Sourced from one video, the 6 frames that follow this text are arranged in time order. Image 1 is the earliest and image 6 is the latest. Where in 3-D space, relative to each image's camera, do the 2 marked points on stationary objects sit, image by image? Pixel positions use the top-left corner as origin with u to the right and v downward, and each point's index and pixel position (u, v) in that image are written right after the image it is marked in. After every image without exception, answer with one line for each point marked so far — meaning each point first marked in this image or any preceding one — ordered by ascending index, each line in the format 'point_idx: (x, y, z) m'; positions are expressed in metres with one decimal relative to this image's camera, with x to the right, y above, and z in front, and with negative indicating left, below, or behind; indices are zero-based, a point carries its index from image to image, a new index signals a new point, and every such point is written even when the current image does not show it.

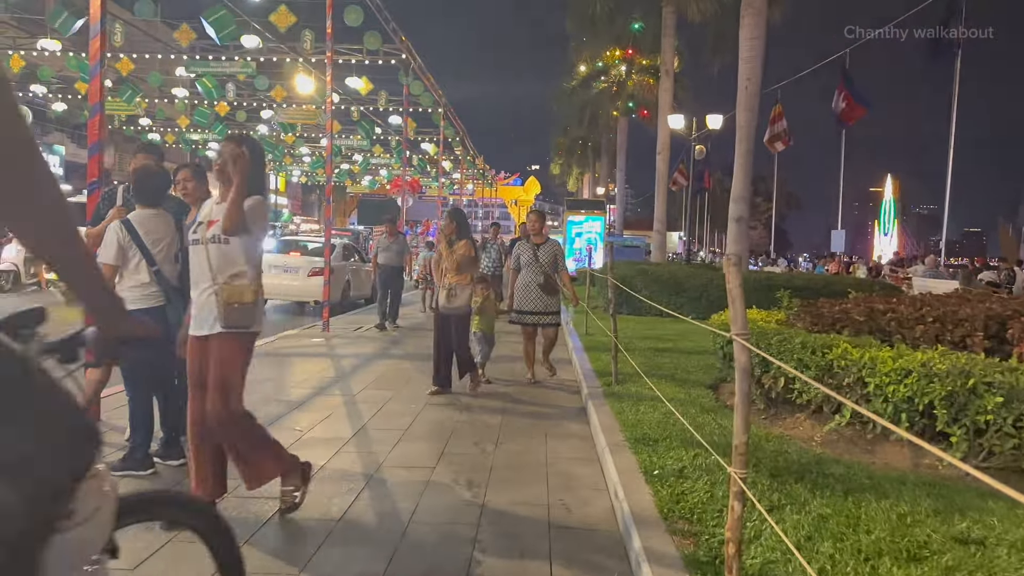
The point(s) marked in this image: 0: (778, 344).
0: (+3.0, -0.6, +9.3) m
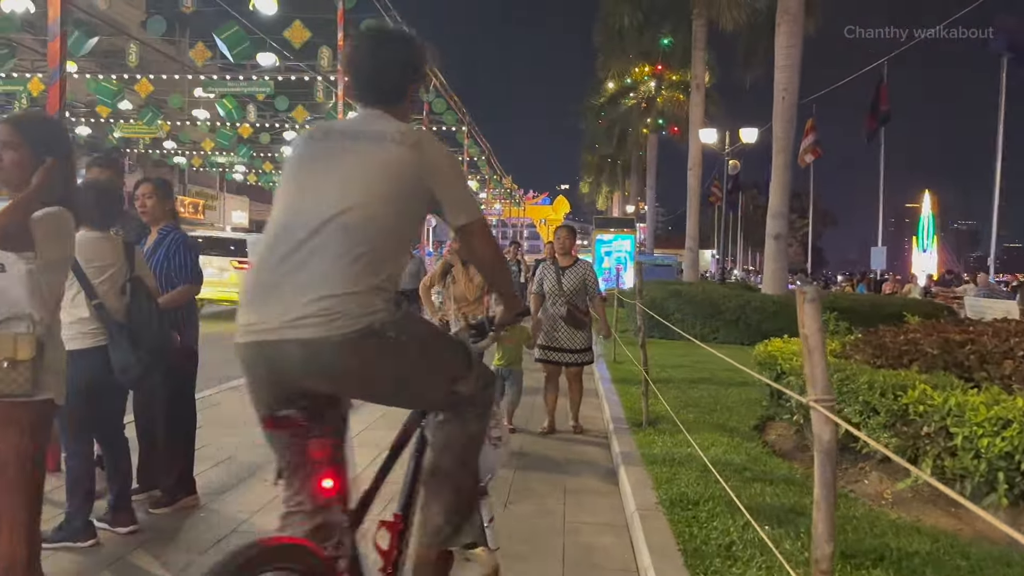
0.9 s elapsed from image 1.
0: (+3.2, -0.9, +7.9) m
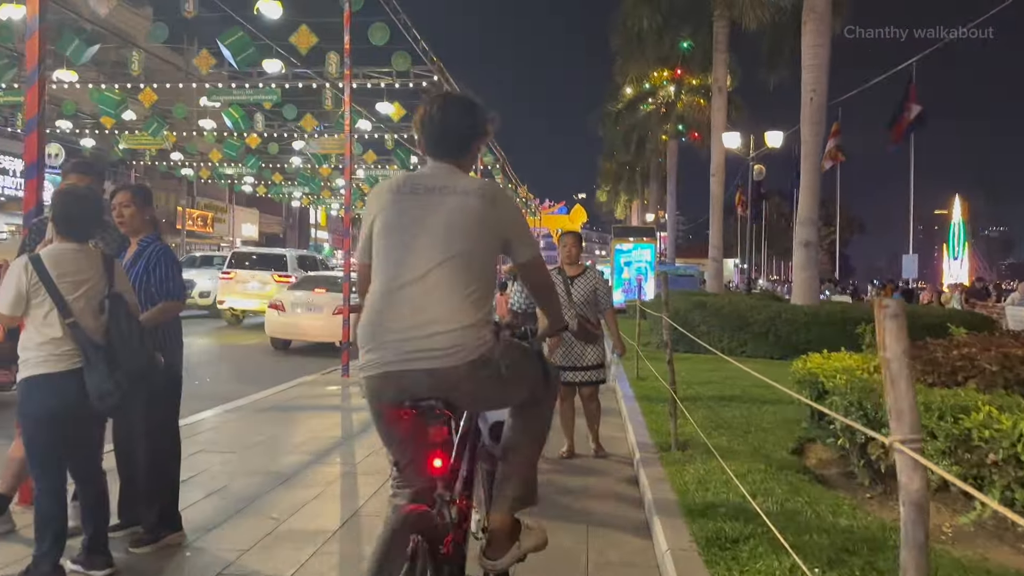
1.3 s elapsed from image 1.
0: (+3.2, -1.0, +6.7) m
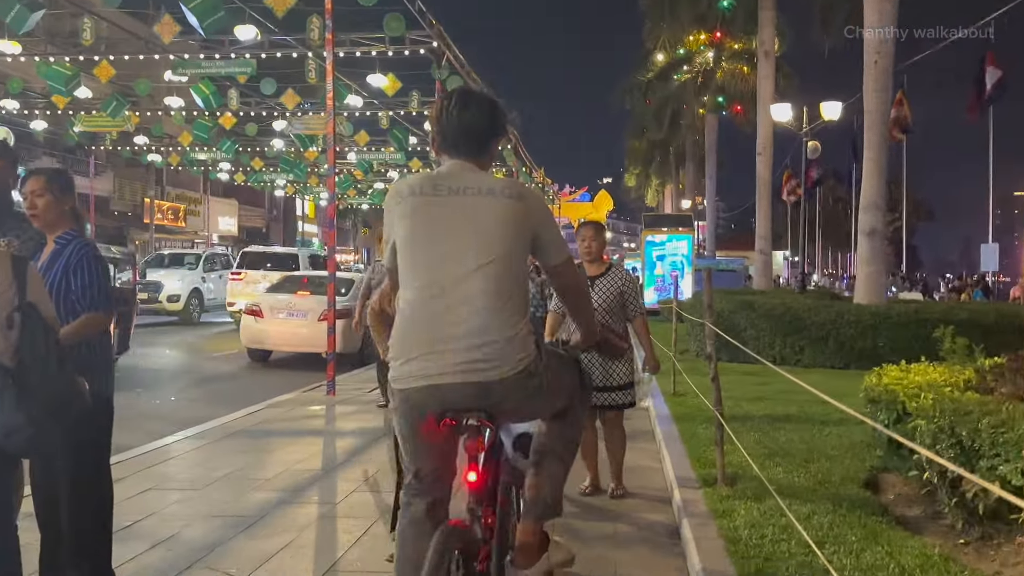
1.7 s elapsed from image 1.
0: (+2.9, -1.3, +2.6) m
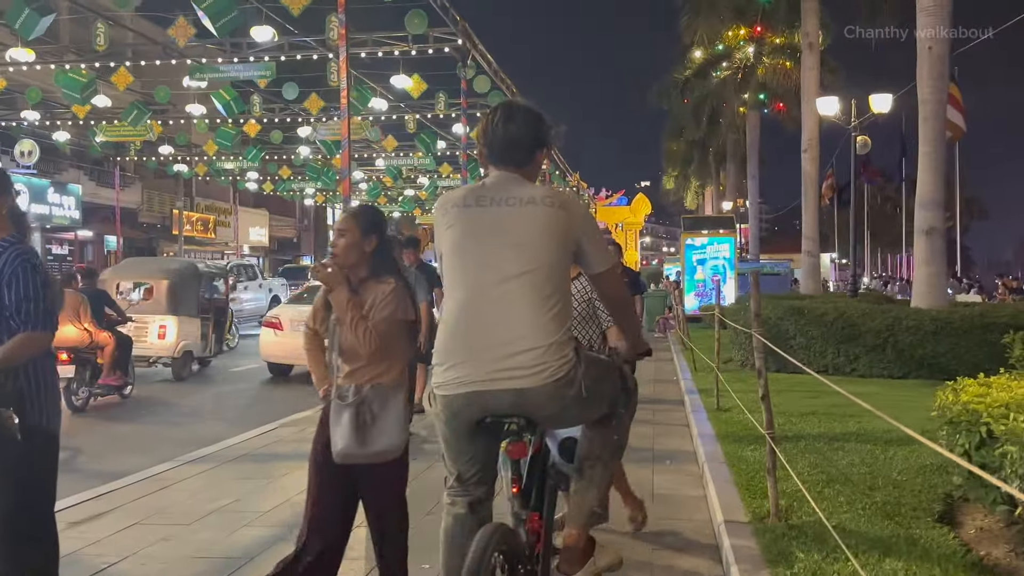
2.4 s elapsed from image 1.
0: (+2.8, -1.3, +1.4) m
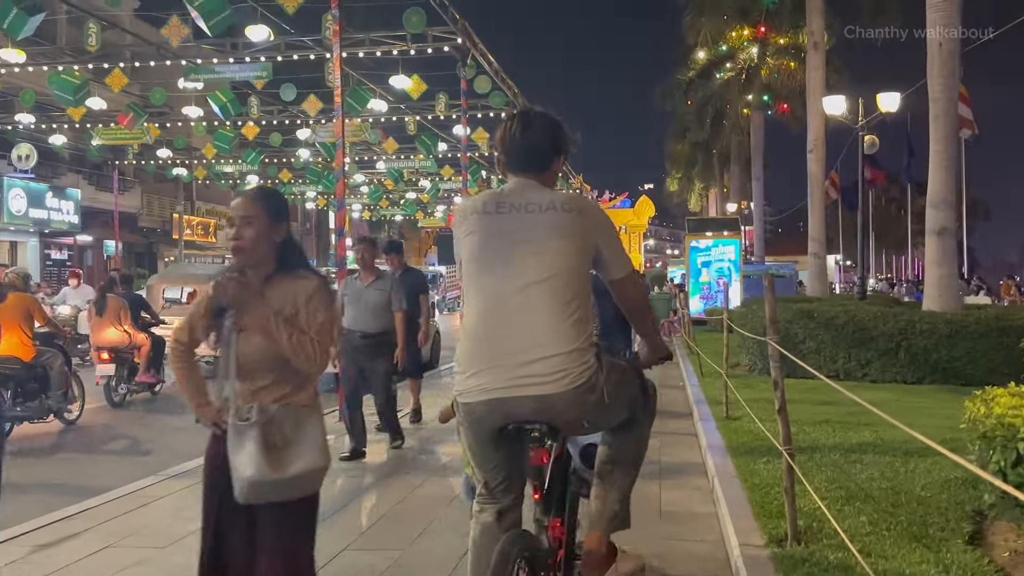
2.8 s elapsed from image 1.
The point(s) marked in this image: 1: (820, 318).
0: (+2.7, -1.3, +0.9) m
1: (+7.5, -0.8, +20.3) m
